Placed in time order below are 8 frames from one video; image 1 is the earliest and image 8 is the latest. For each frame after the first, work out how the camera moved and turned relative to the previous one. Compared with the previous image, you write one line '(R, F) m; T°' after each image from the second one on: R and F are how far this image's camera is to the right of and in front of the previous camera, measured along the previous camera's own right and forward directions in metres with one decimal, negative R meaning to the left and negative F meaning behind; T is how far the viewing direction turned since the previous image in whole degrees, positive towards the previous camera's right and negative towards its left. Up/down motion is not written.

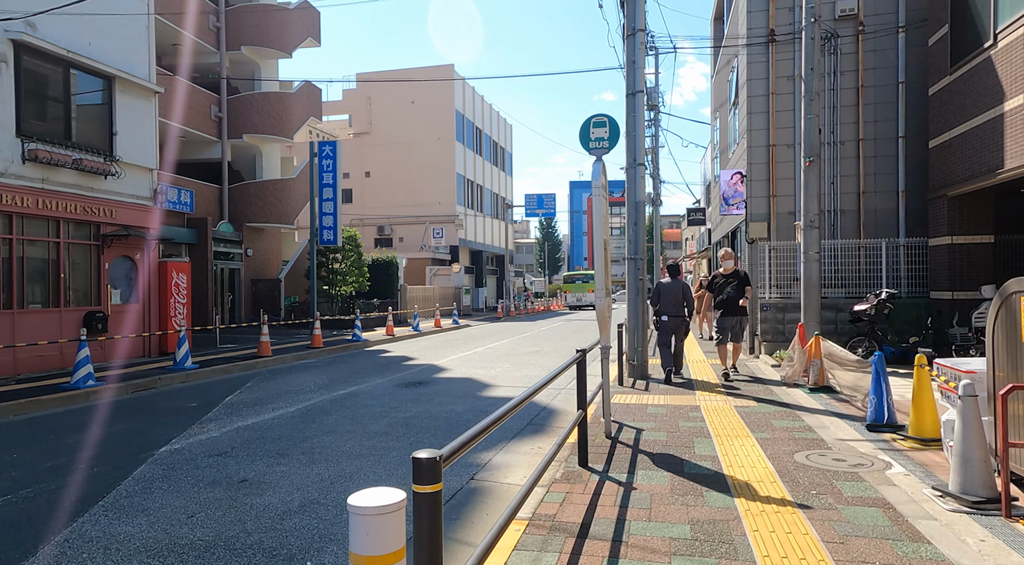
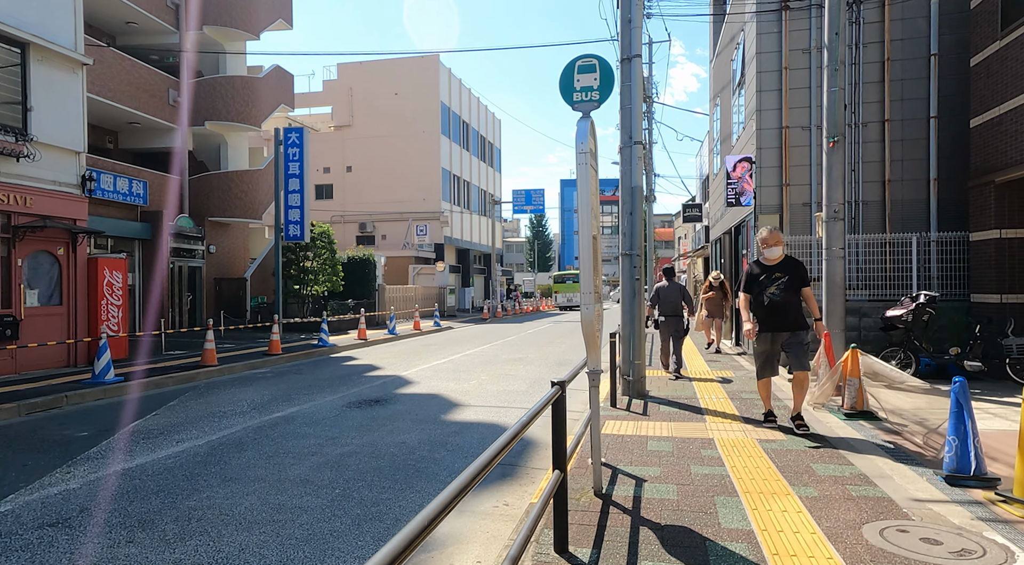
(+0.2, +1.7) m; +1°
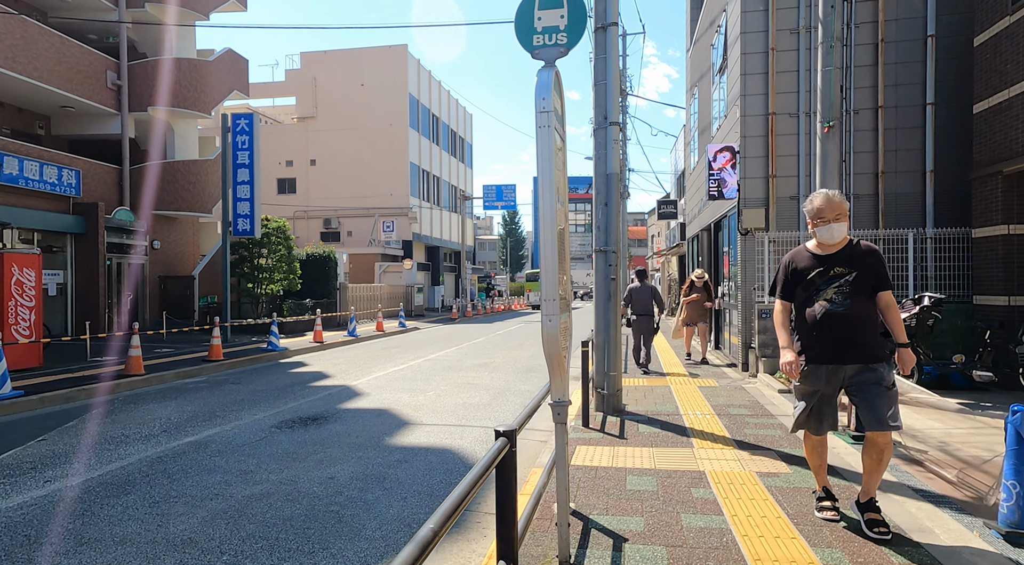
(+0.2, +1.1) m; +2°
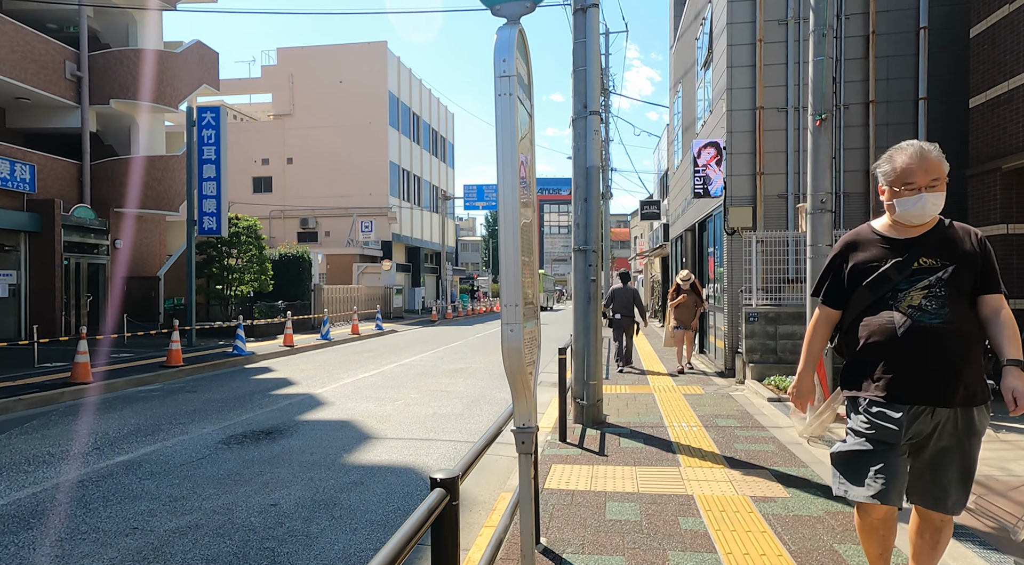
(+0.1, +0.6) m; +1°
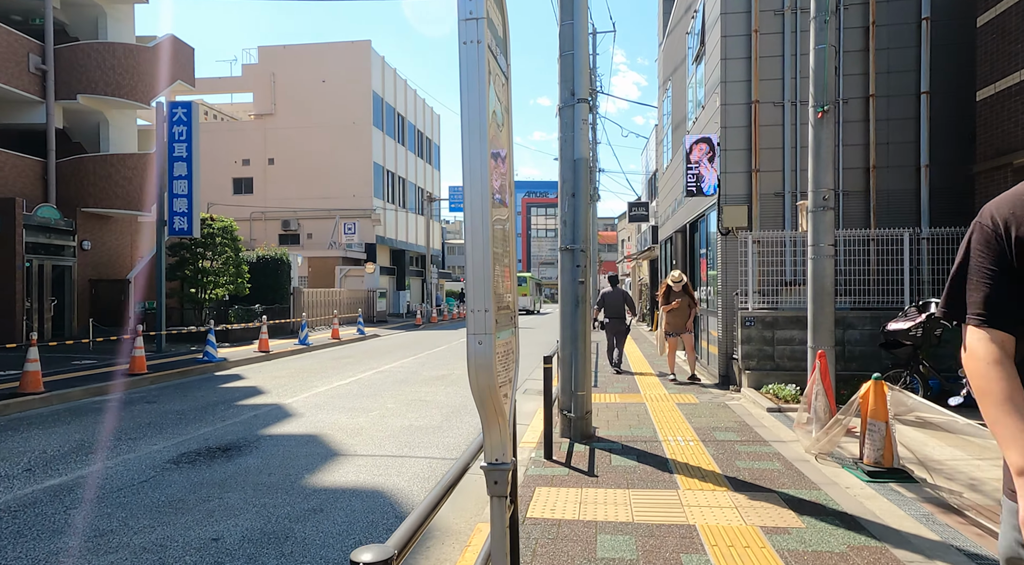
(+0.1, +0.6) m; +1°
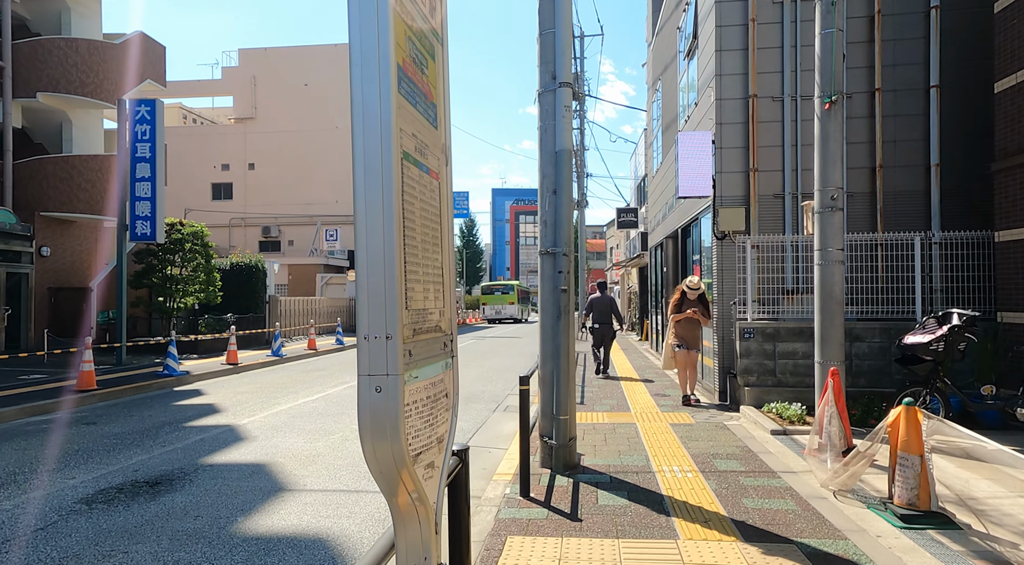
(+0.1, +0.8) m; +1°
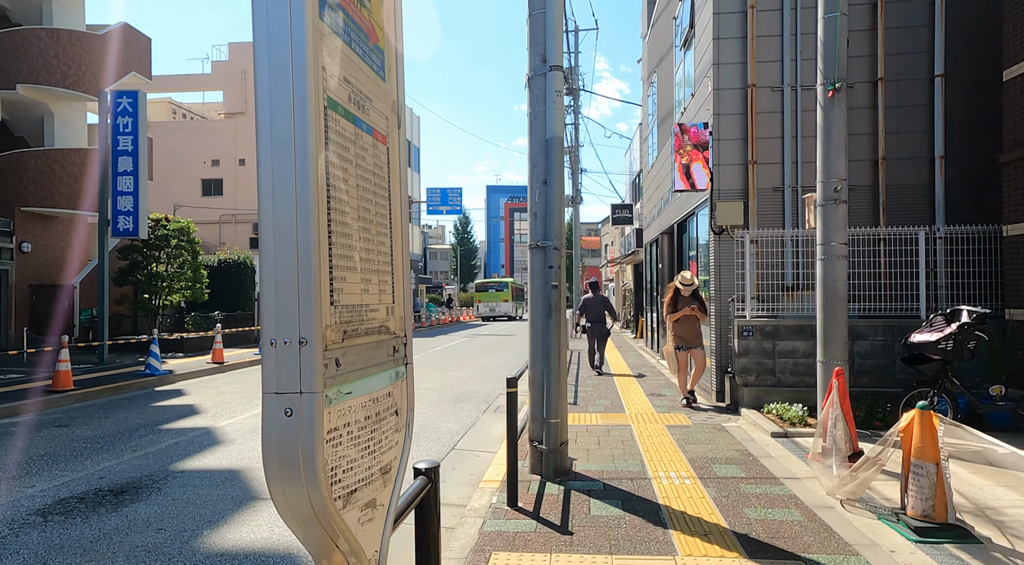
(+0.1, +0.3) m; 0°
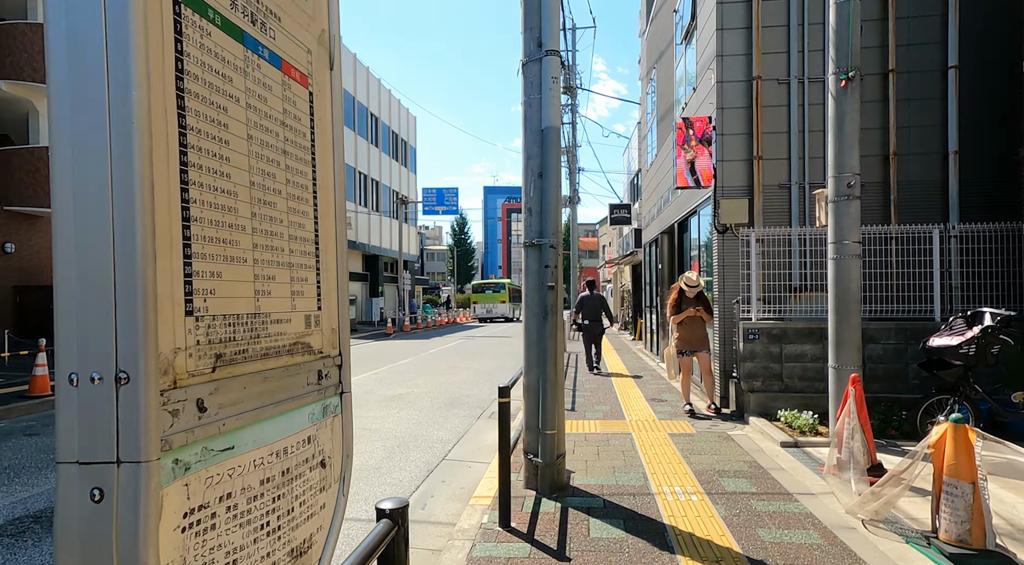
(0.0, +0.4) m; 0°
